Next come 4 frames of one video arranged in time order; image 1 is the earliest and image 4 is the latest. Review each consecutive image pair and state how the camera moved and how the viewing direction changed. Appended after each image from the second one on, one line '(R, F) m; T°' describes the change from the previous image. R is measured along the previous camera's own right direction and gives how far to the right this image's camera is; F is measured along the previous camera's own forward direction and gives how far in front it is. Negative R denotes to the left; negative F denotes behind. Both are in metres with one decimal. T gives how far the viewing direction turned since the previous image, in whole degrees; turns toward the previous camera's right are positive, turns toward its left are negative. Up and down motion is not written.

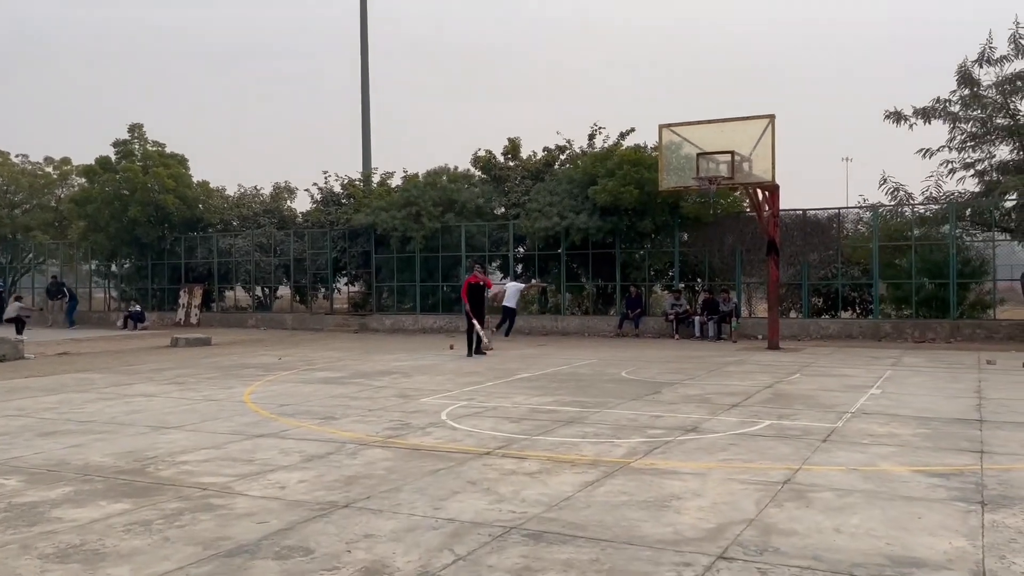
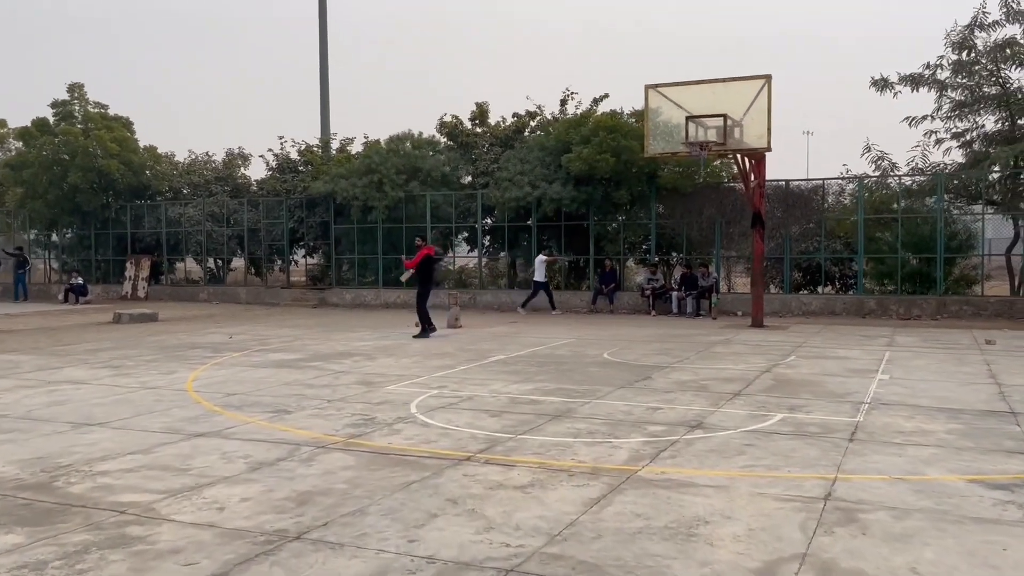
(-0.2, +1.2) m; +3°
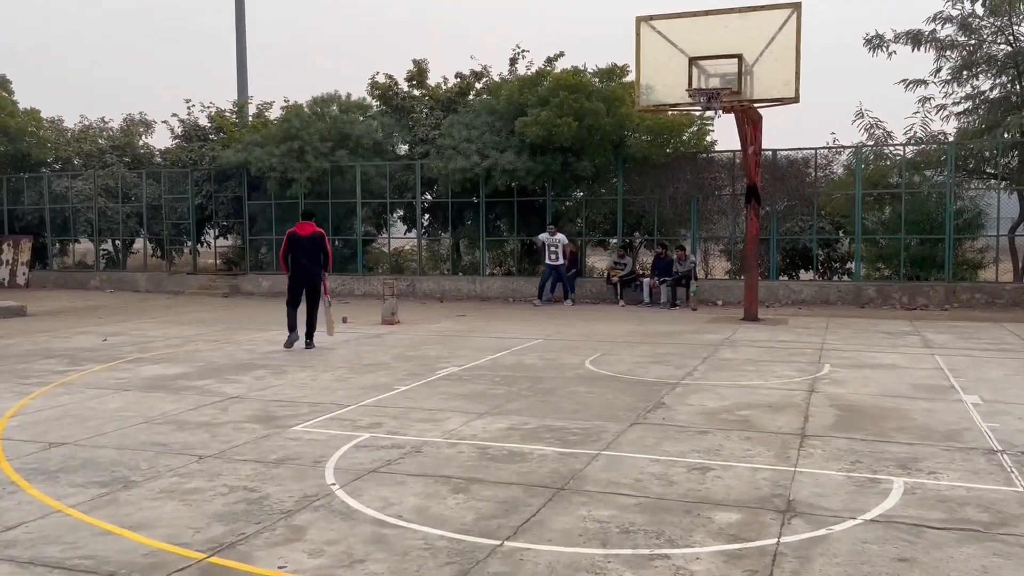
(-0.2, +3.2) m; +4°
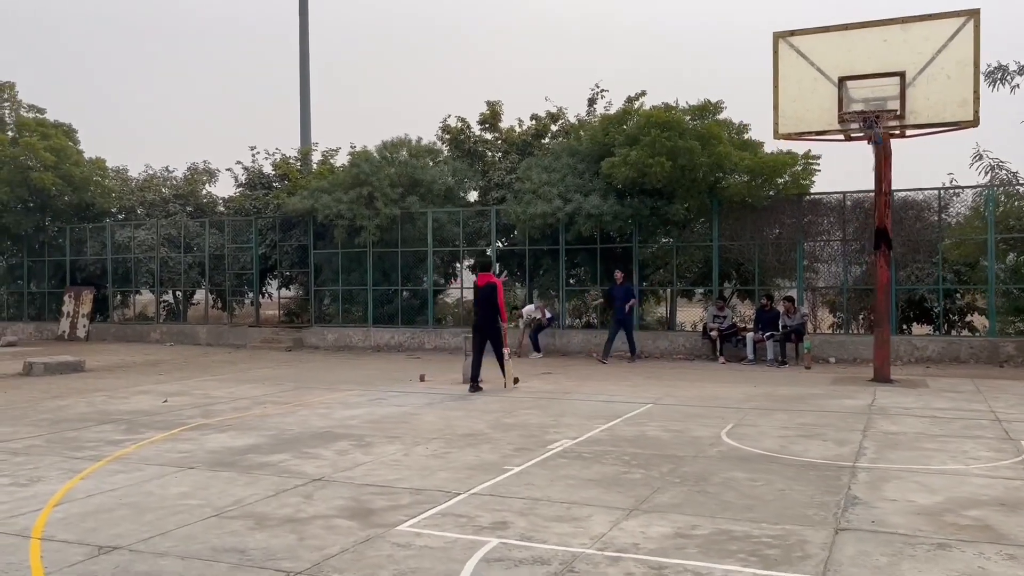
(-0.8, +1.5) m; -3°
